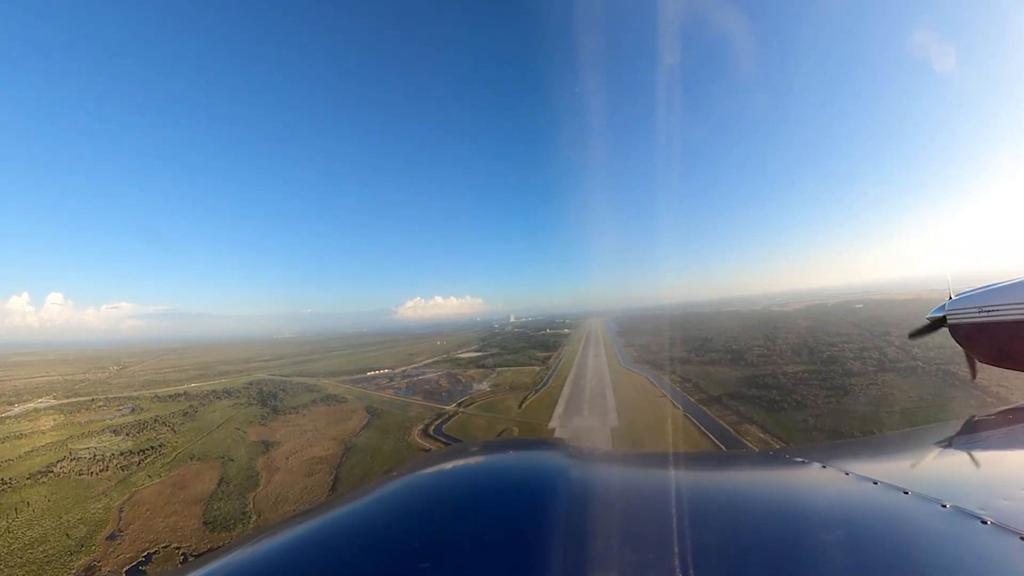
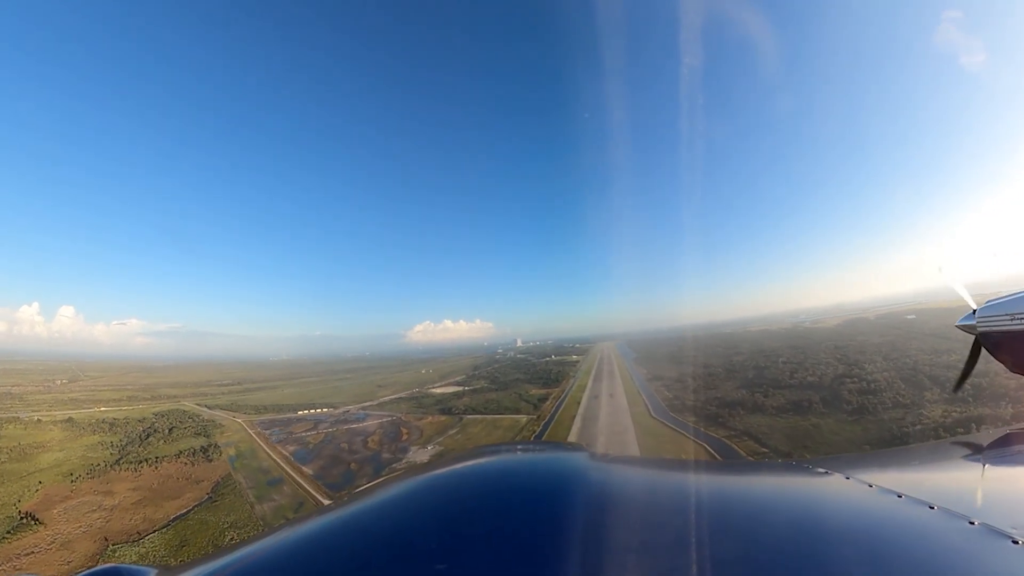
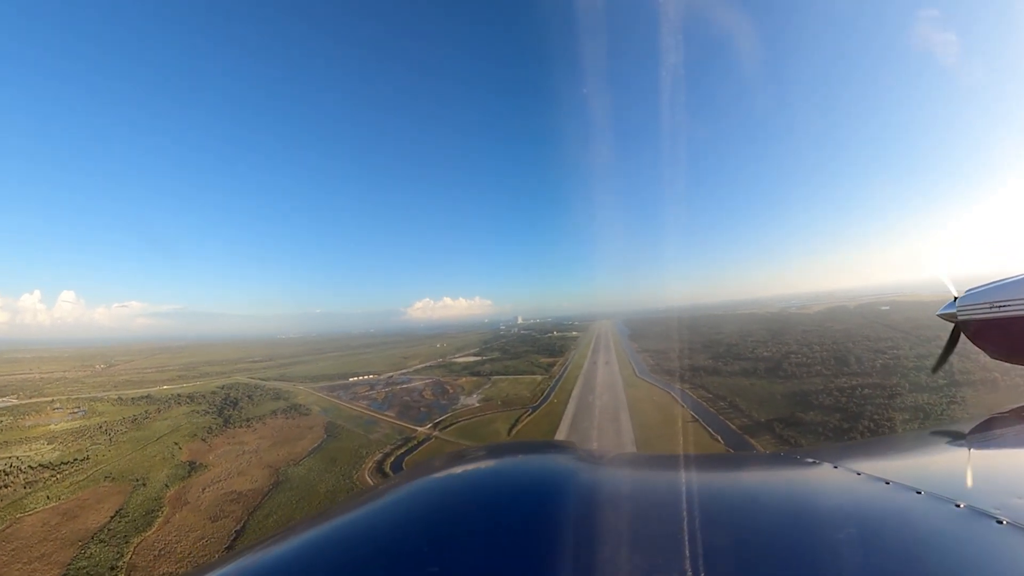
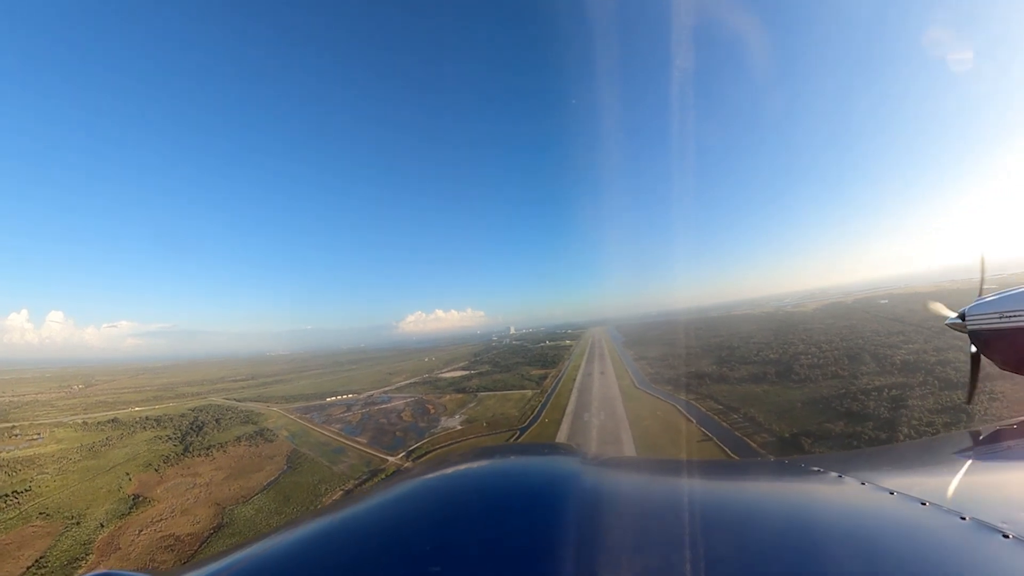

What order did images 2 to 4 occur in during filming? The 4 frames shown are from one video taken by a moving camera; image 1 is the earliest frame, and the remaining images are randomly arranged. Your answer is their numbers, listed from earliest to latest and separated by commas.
3, 4, 2
